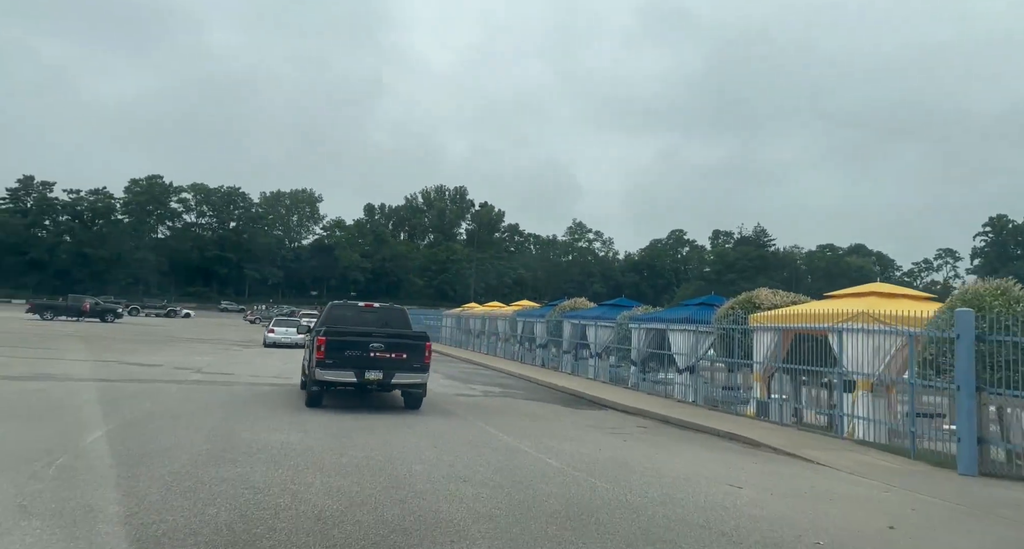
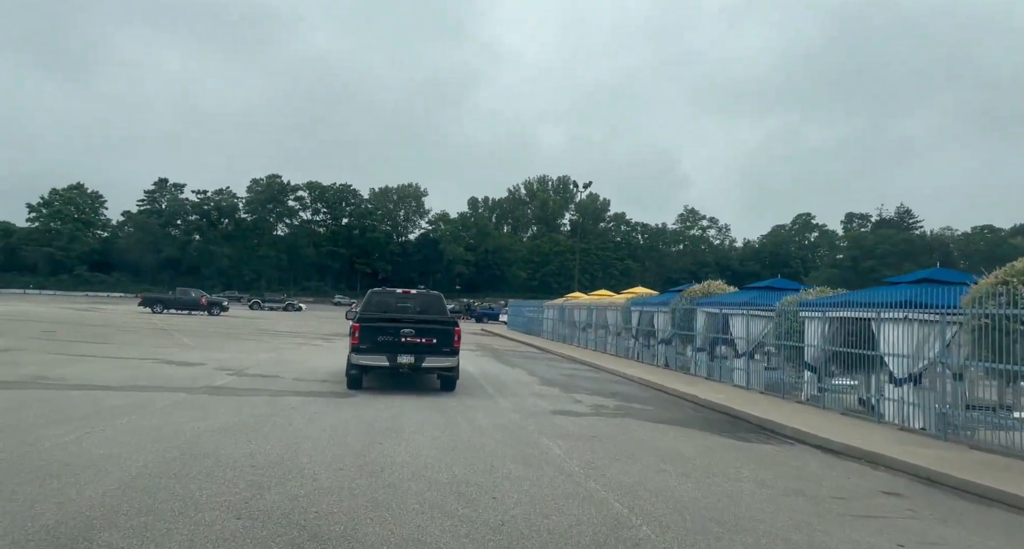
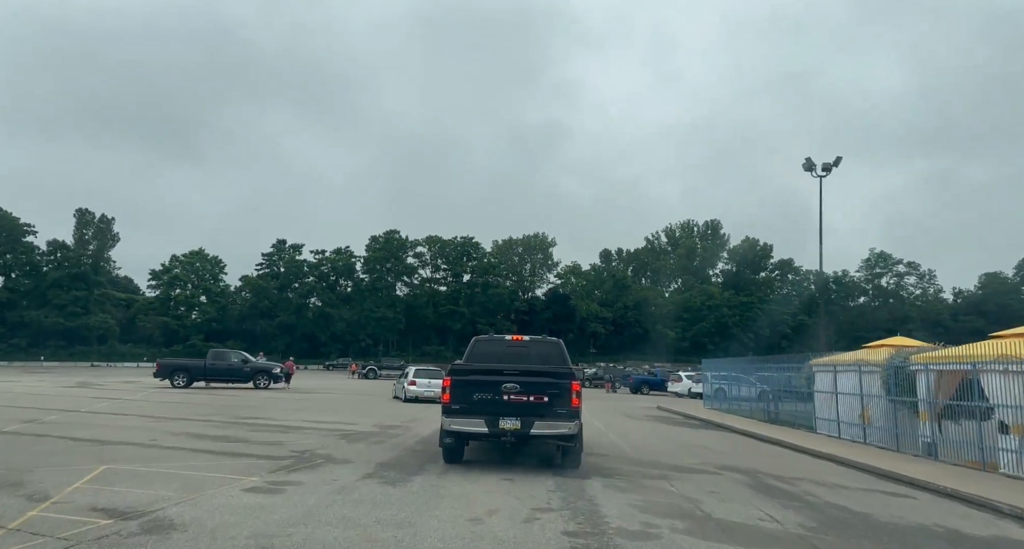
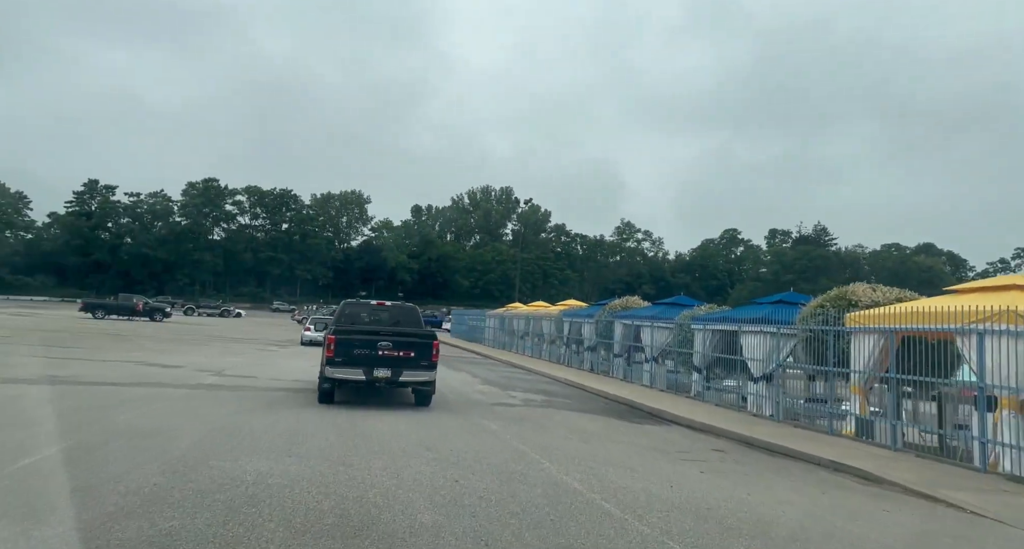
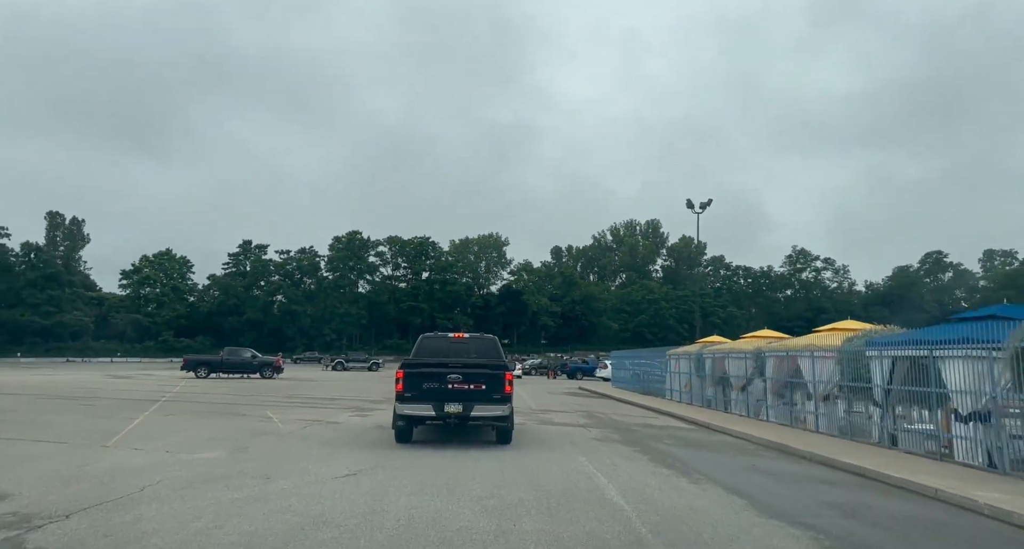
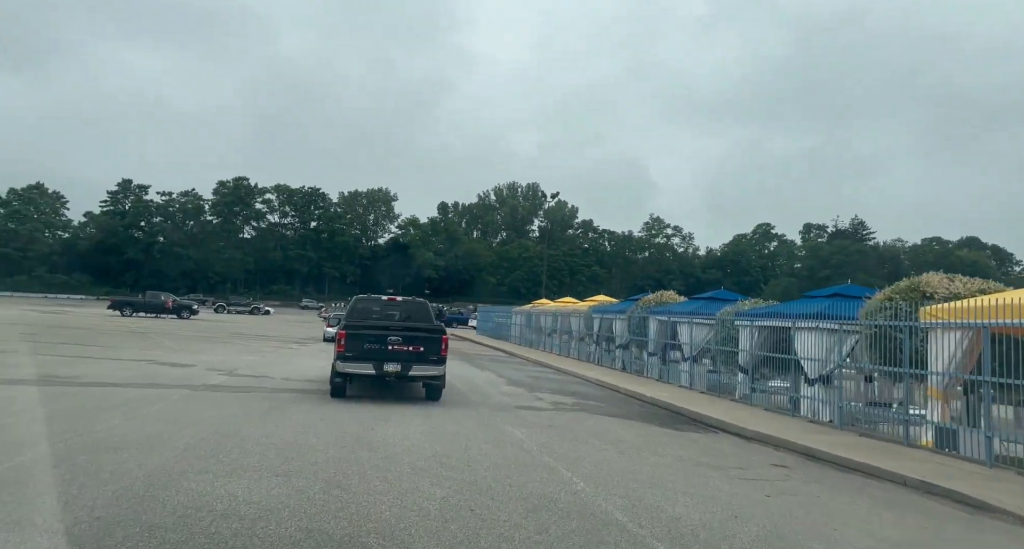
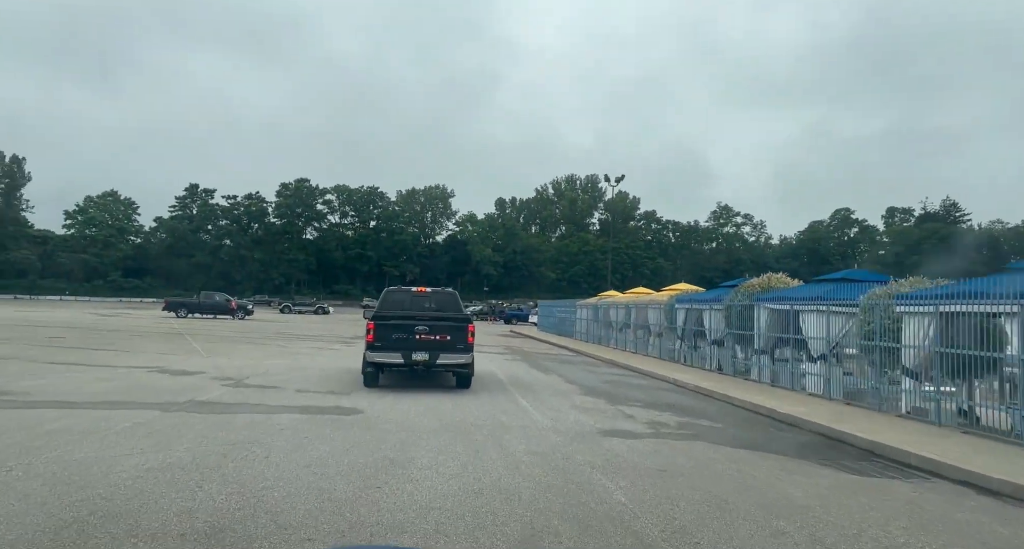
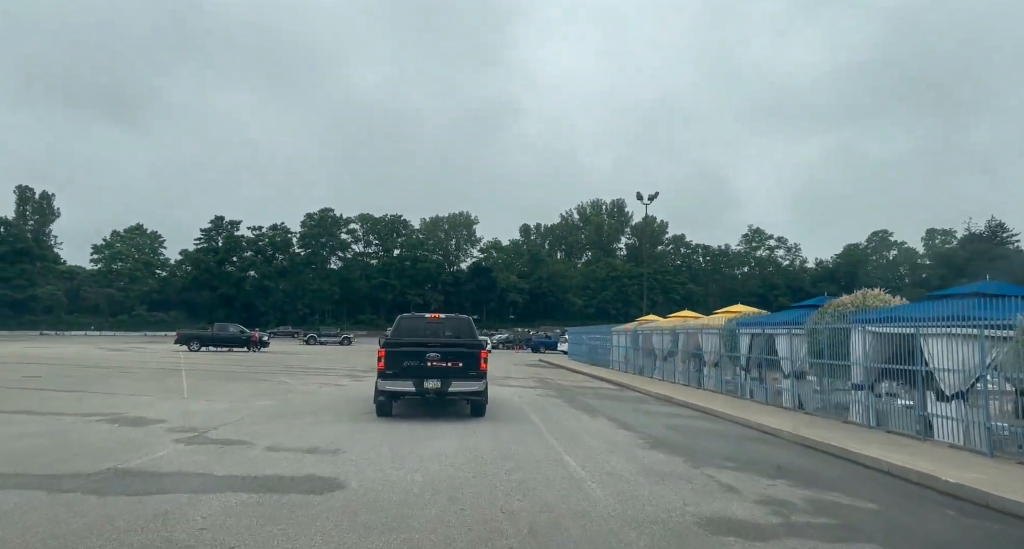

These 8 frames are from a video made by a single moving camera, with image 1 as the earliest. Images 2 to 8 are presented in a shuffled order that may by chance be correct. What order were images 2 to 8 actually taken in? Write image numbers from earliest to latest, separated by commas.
4, 6, 2, 7, 8, 5, 3
